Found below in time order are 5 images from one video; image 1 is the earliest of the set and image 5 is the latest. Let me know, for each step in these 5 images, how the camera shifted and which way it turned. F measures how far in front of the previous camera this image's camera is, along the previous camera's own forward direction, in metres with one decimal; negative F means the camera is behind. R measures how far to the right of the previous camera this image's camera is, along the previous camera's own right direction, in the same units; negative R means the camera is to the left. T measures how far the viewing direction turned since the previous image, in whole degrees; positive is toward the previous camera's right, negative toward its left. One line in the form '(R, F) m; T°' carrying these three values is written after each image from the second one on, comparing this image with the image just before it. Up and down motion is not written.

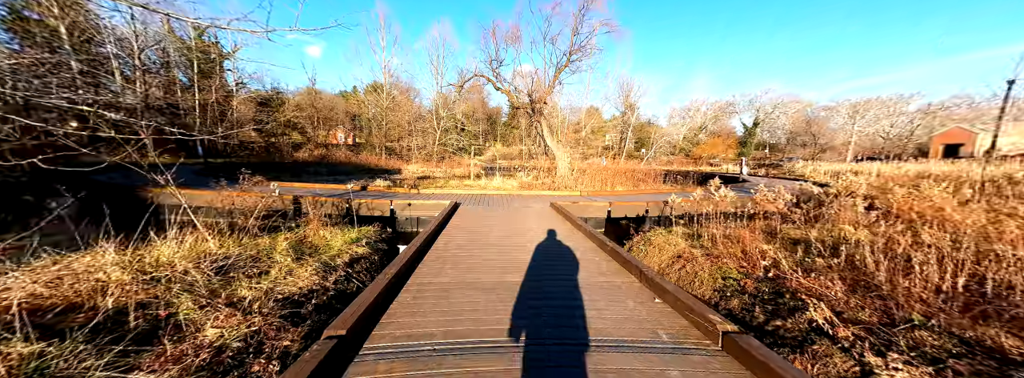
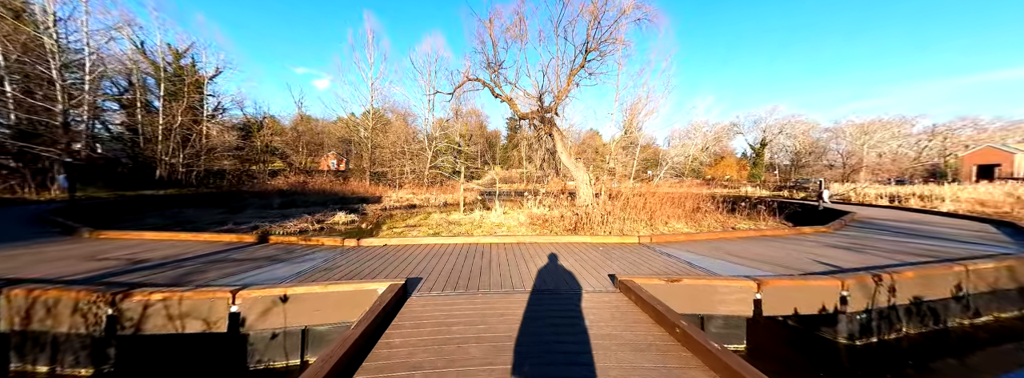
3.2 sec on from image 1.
(-0.2, +3.3) m; 0°
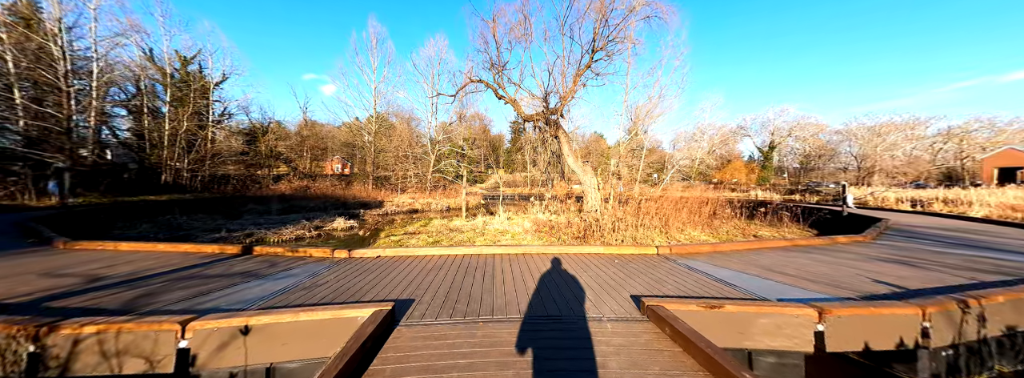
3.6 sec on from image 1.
(0.0, +0.4) m; -1°
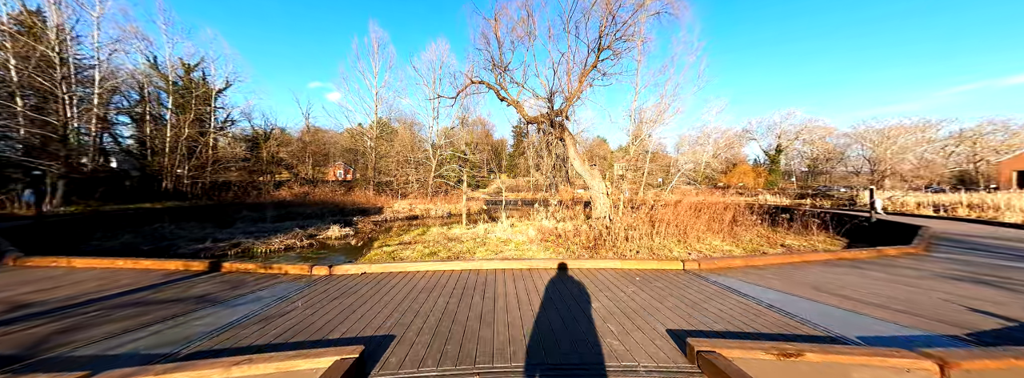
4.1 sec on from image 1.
(0.0, +0.5) m; -1°
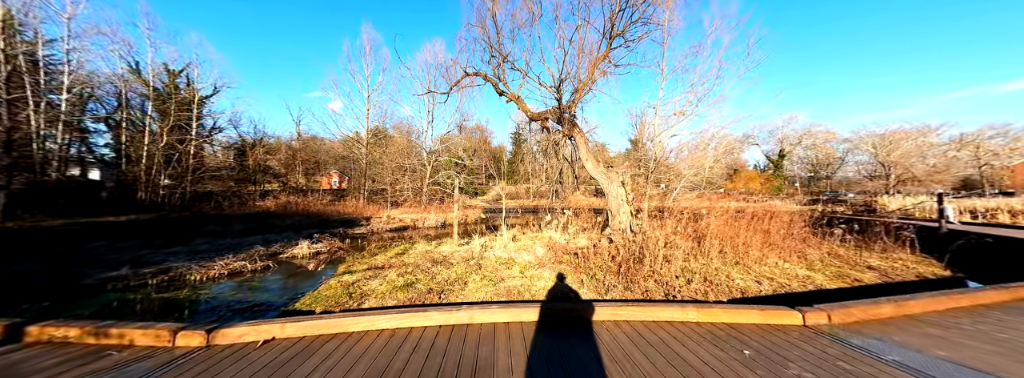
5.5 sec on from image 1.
(-0.1, +1.5) m; 0°
